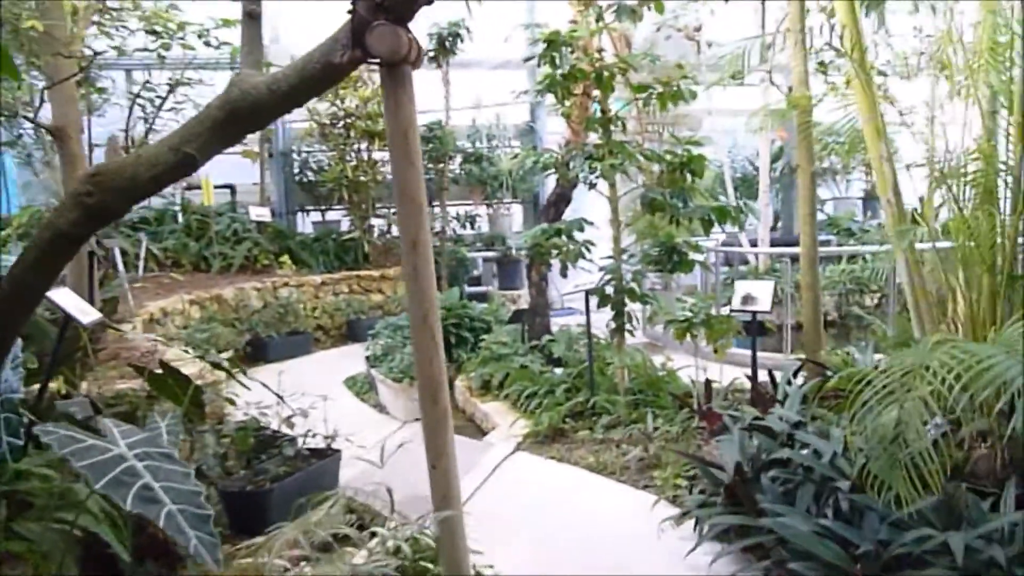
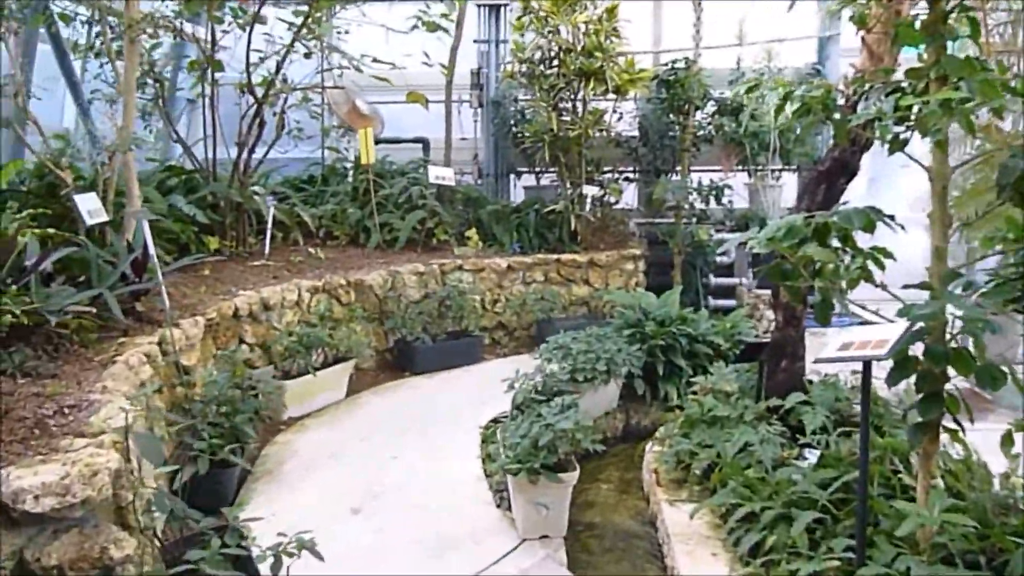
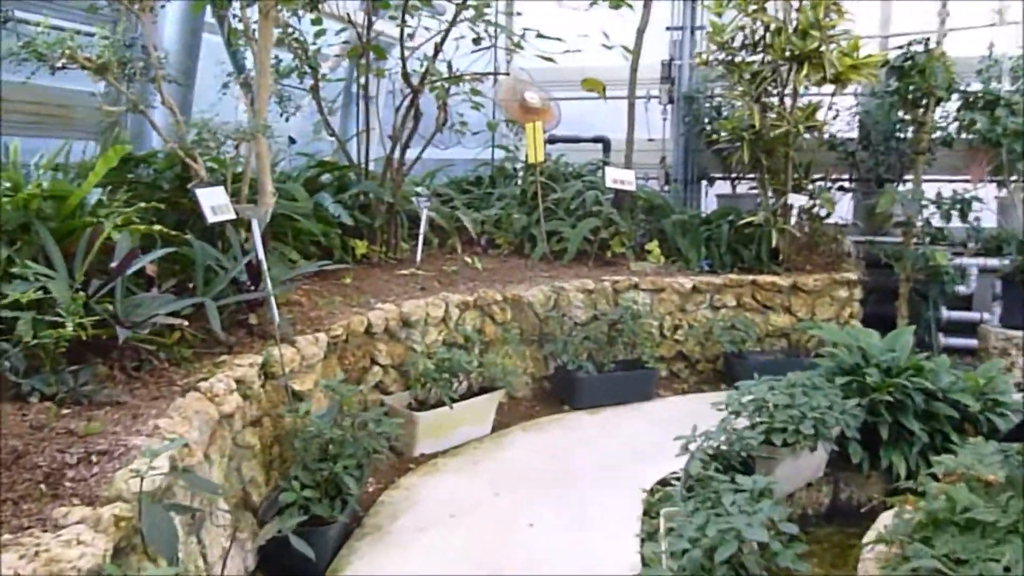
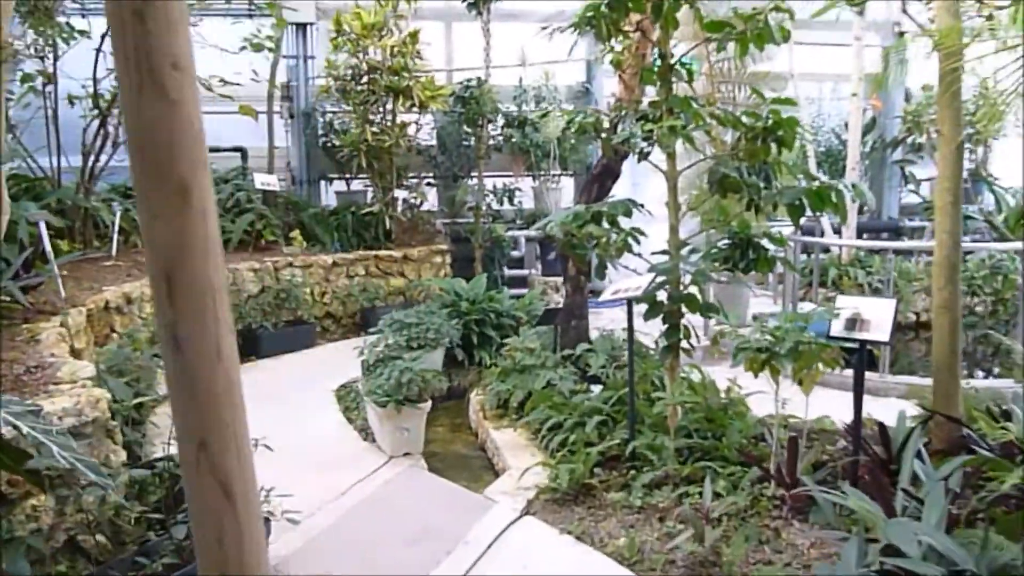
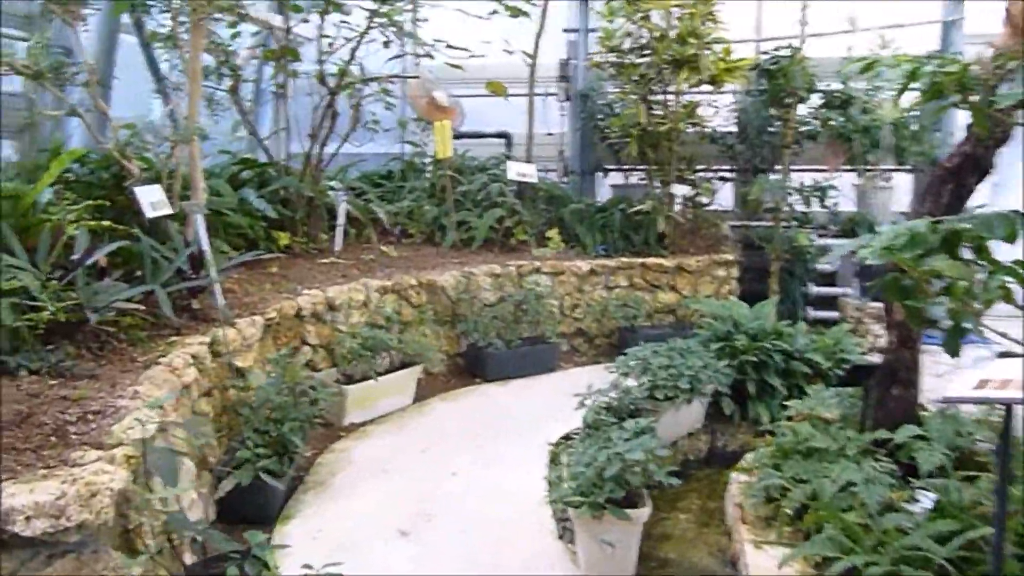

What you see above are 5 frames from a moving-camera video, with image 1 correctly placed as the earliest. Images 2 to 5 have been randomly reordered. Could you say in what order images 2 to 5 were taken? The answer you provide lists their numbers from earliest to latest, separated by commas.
4, 2, 5, 3
